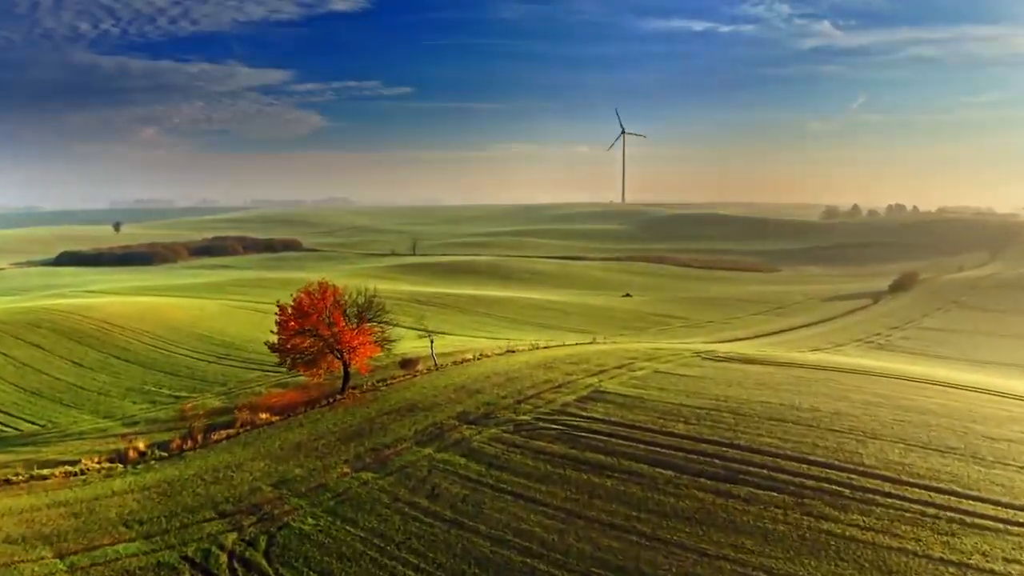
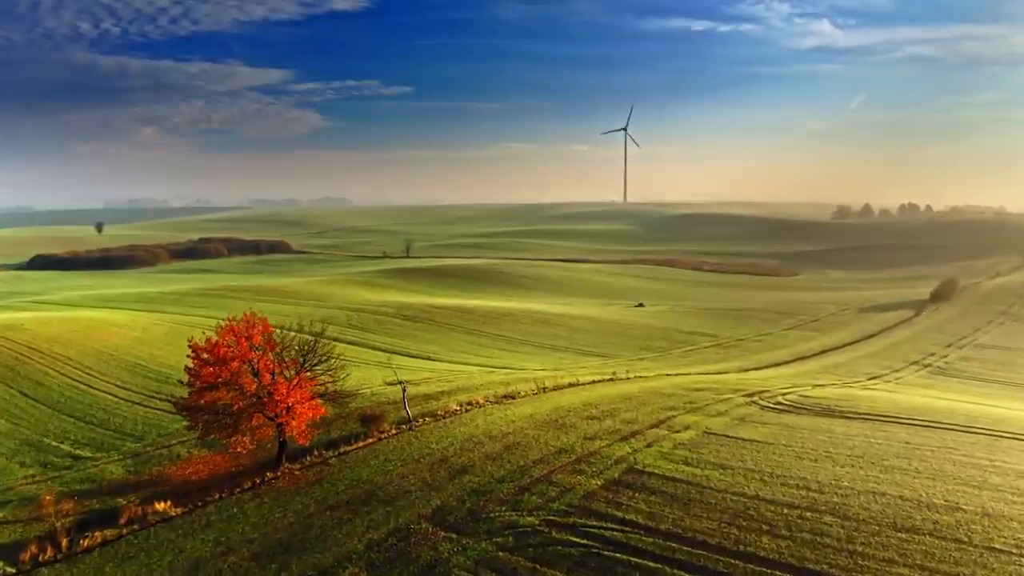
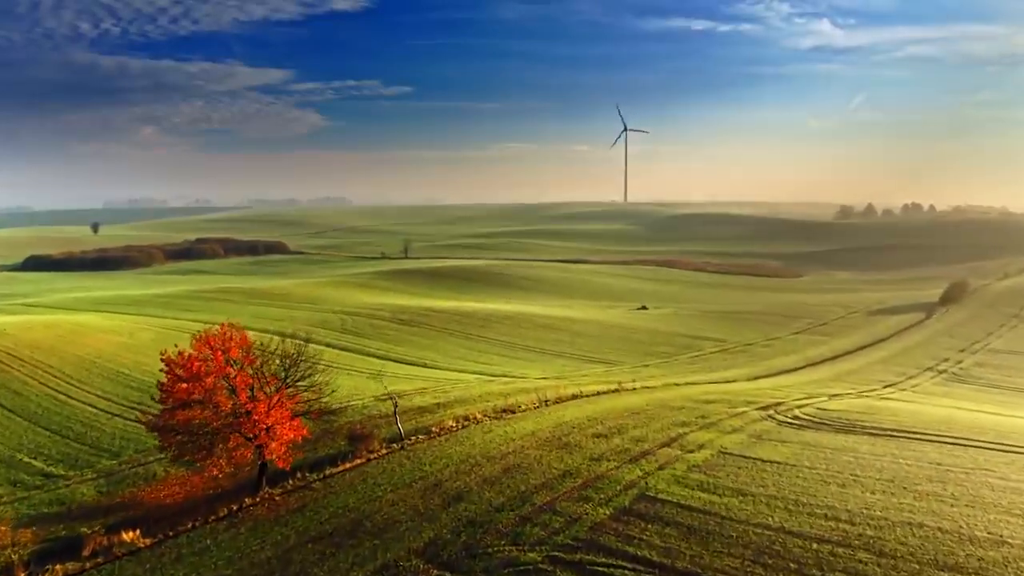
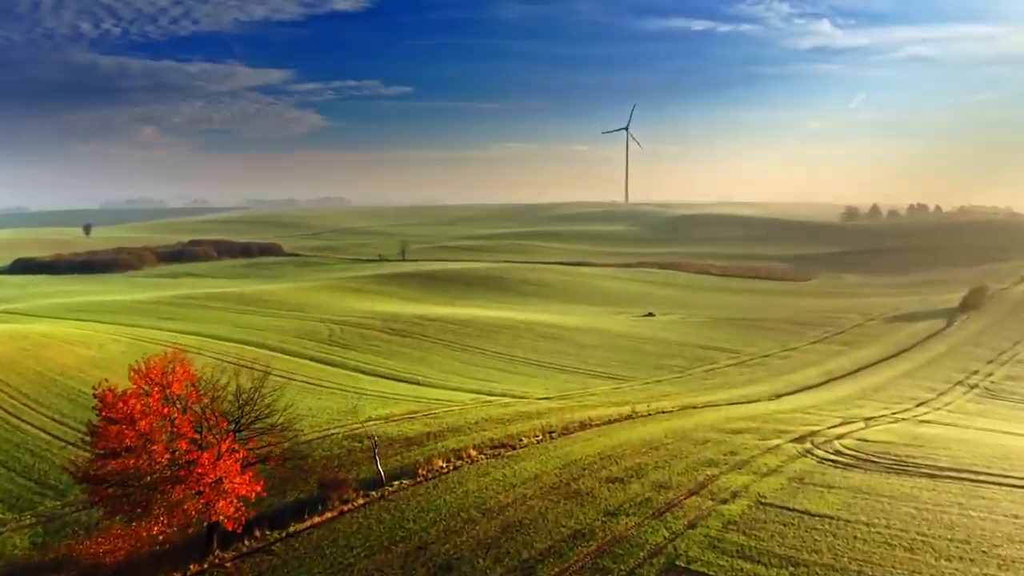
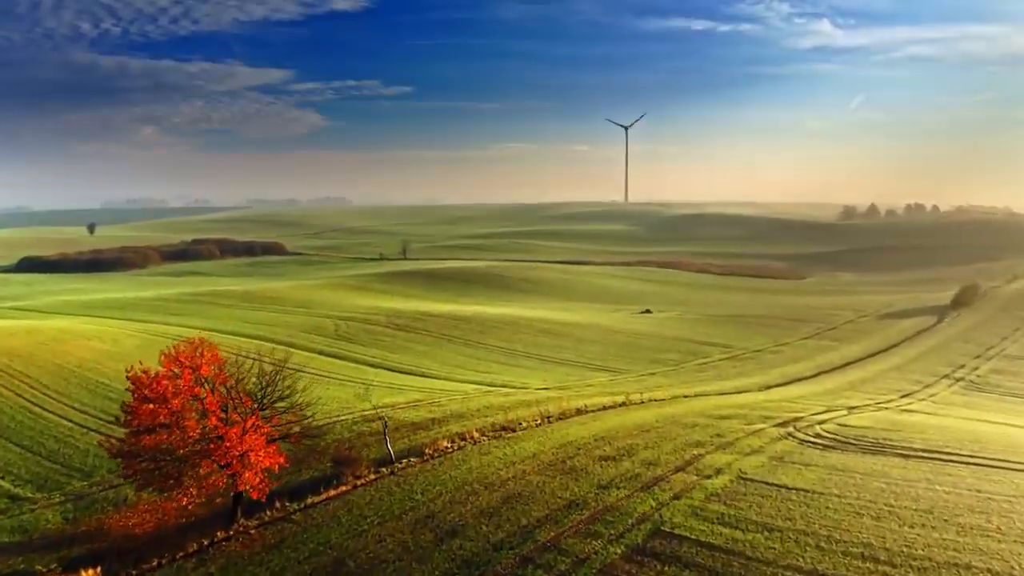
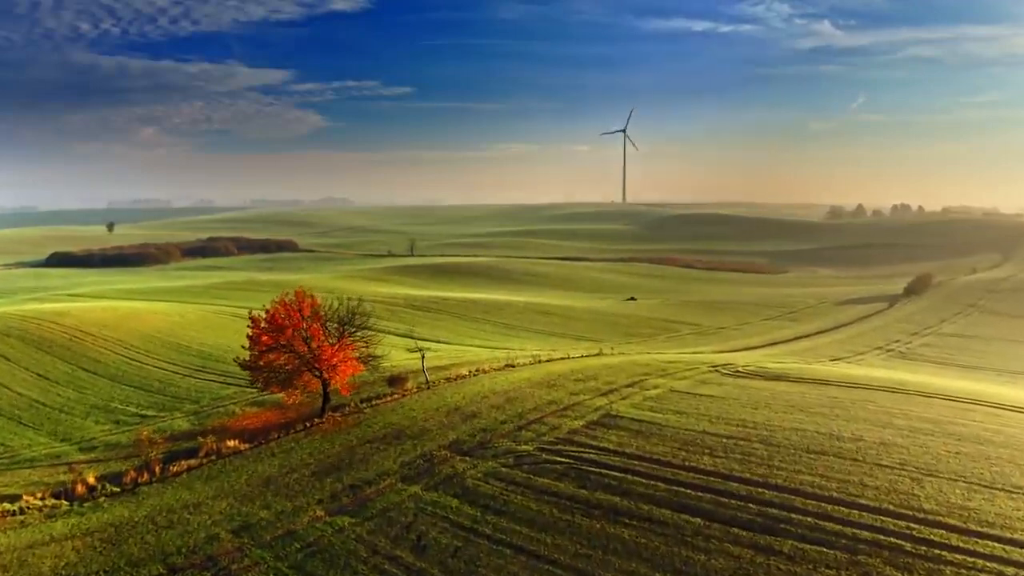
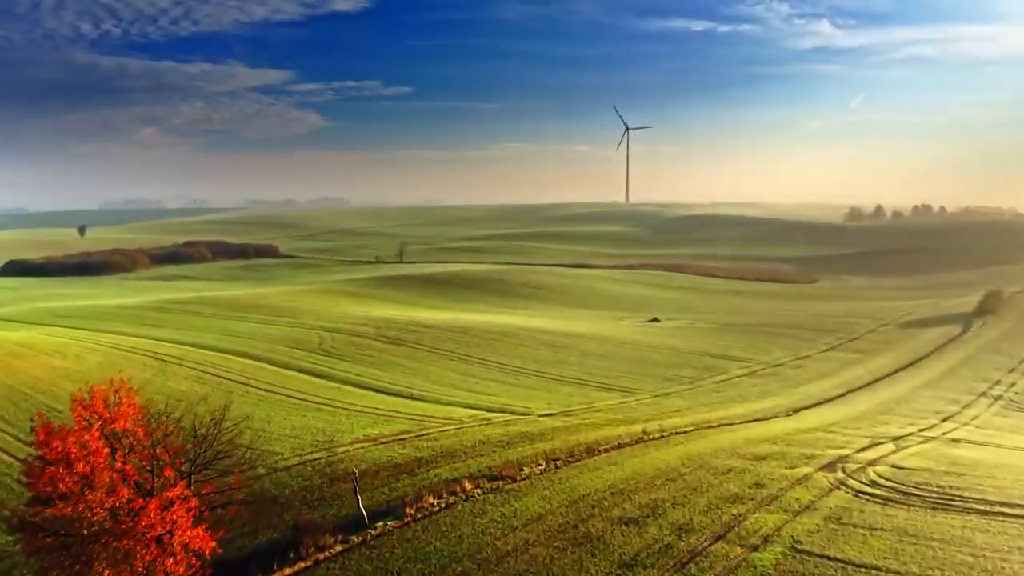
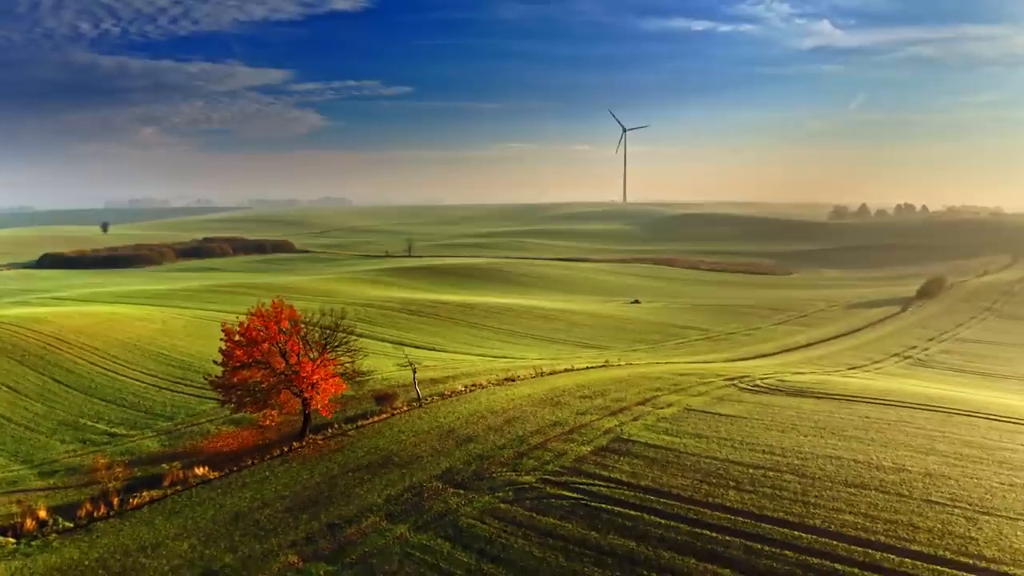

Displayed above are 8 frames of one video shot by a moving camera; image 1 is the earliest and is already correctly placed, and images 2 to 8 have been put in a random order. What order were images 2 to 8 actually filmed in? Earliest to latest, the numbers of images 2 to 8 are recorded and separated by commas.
6, 8, 2, 3, 5, 4, 7
